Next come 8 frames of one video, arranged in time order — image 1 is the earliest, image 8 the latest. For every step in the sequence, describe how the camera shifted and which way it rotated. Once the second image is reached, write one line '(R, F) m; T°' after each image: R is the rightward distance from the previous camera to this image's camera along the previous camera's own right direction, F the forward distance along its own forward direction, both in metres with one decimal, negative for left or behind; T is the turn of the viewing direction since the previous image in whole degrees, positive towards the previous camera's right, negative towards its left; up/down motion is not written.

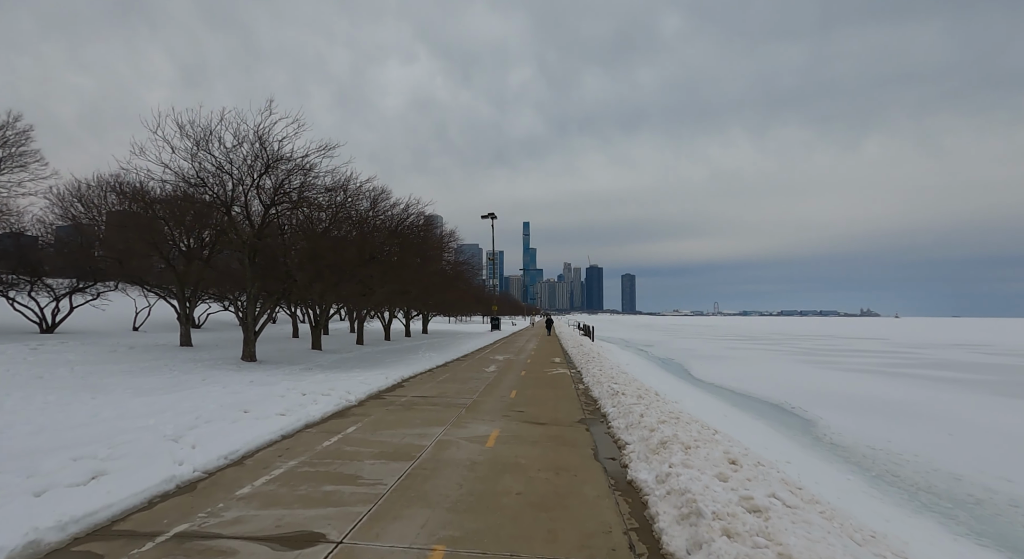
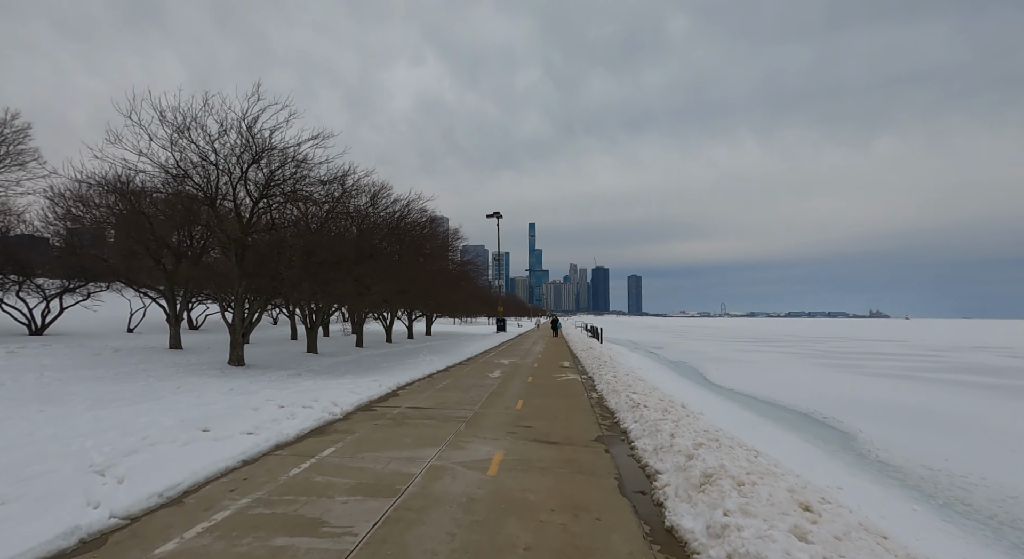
(0.0, +1.2) m; -1°
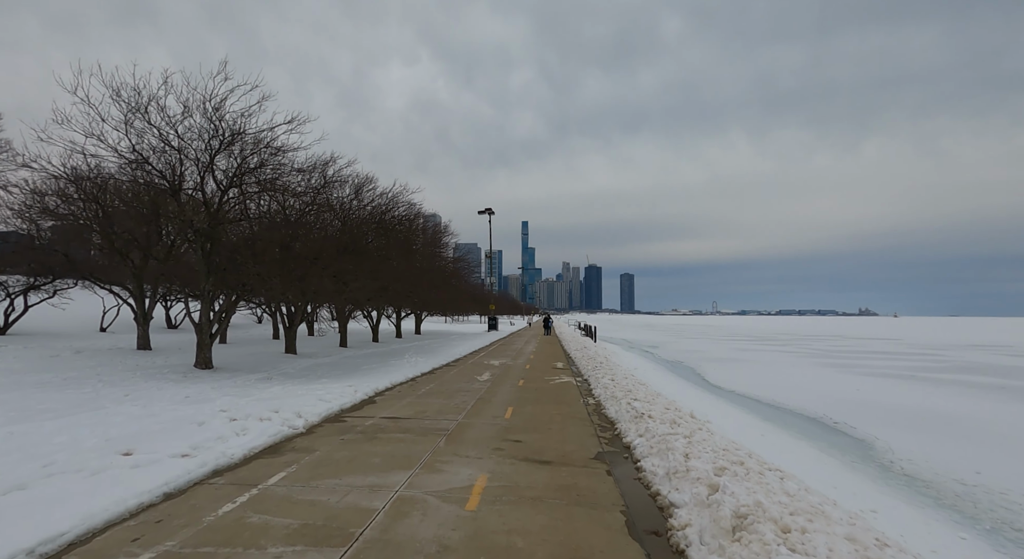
(+0.1, +1.1) m; +1°
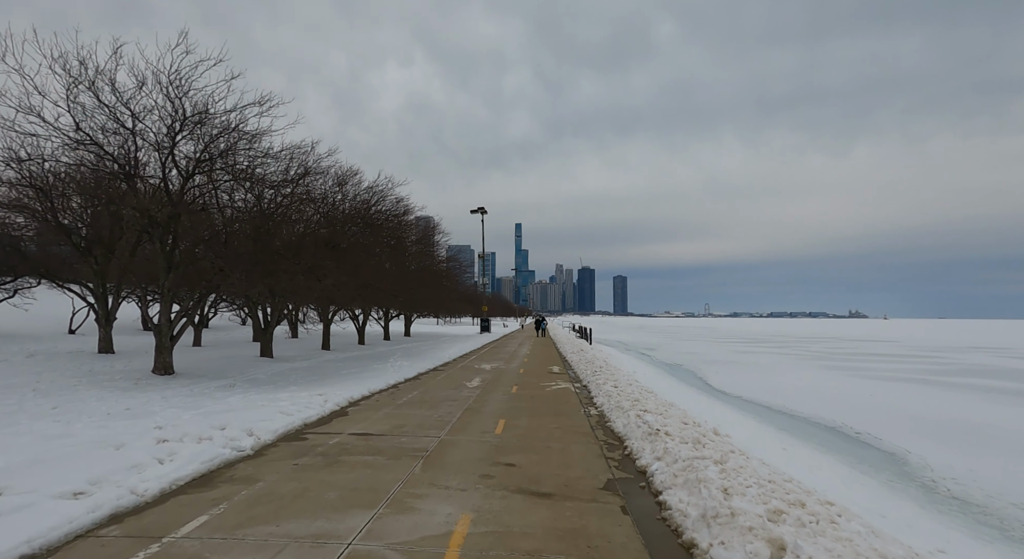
(0.0, +1.3) m; +1°
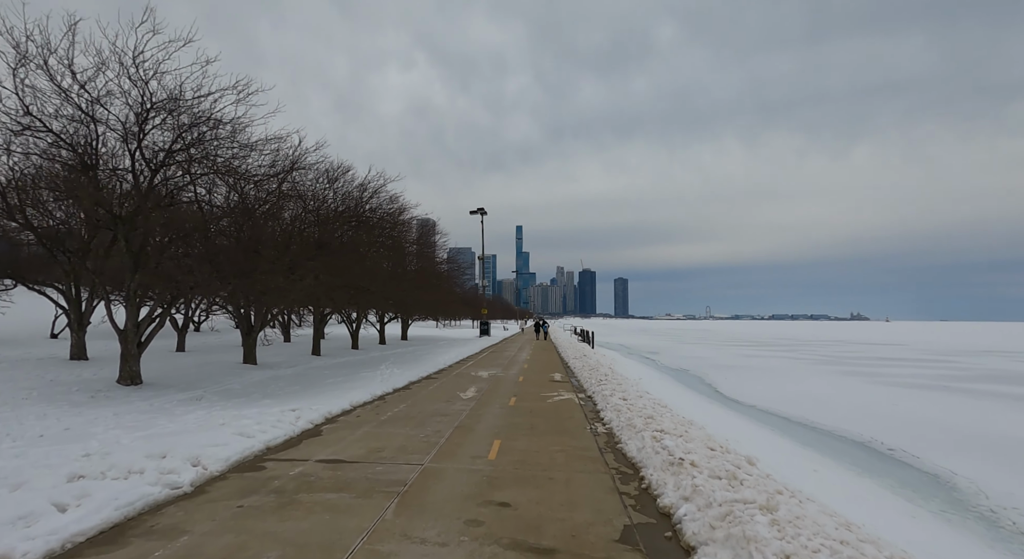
(+0.1, +1.1) m; 0°
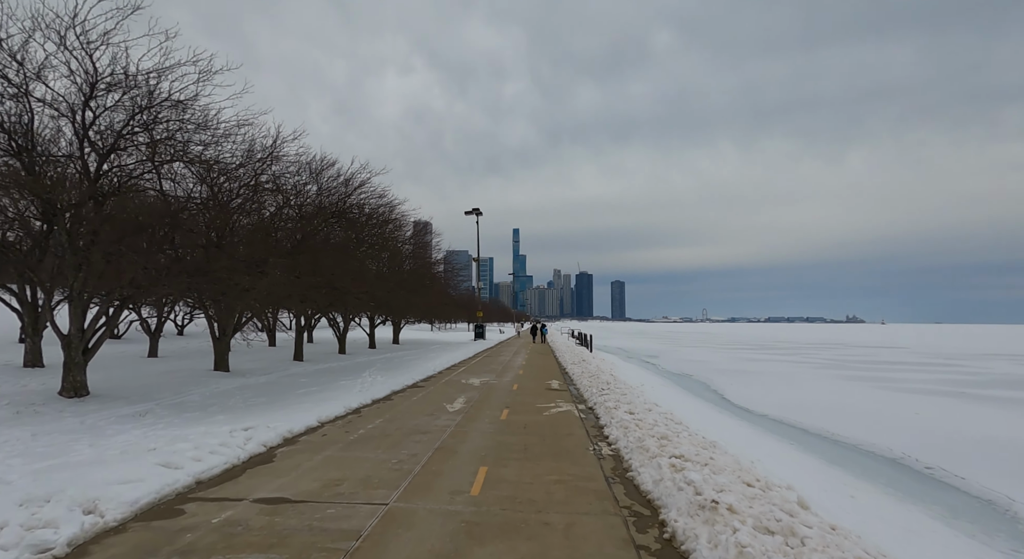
(+0.1, +1.3) m; 0°
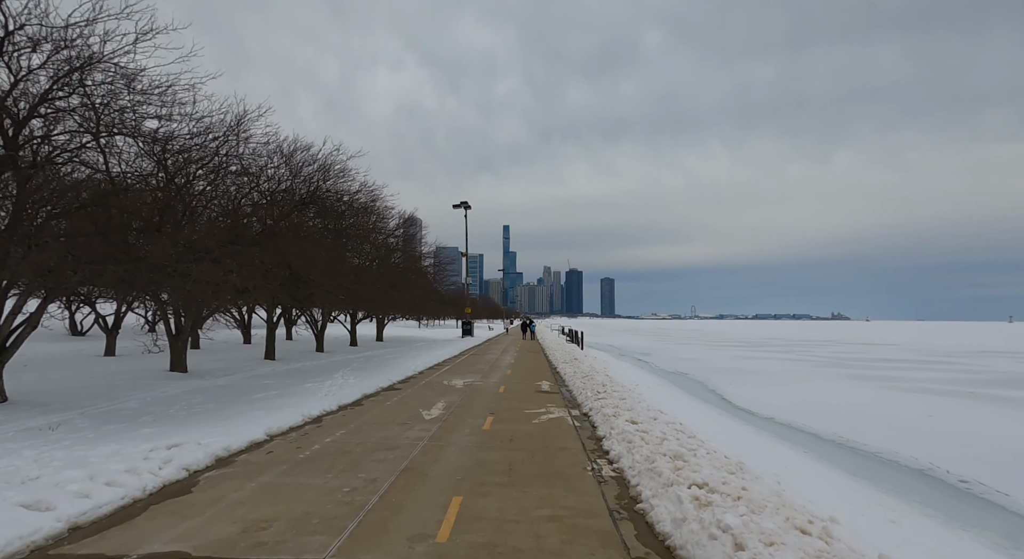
(+0.1, +1.3) m; +1°
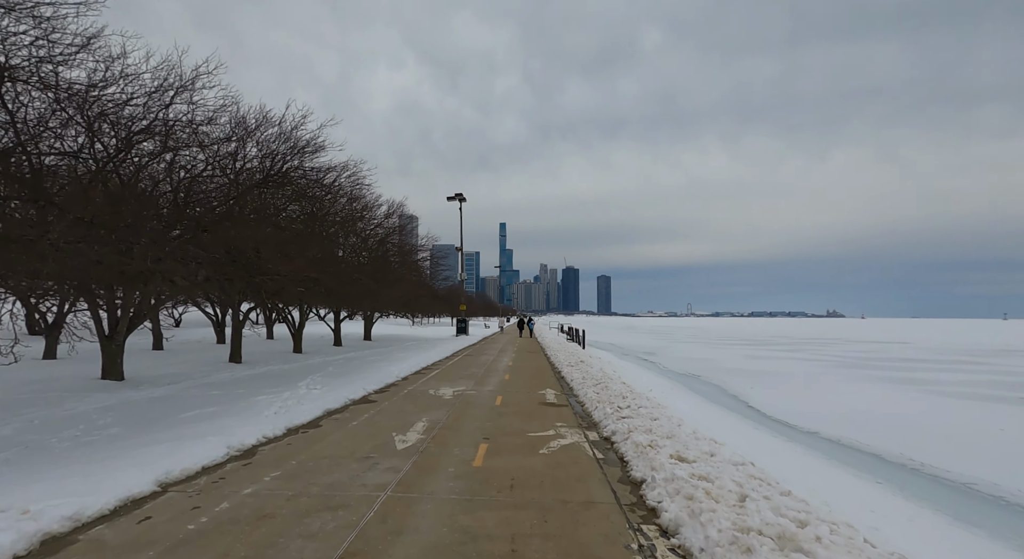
(-0.1, +2.4) m; 0°
